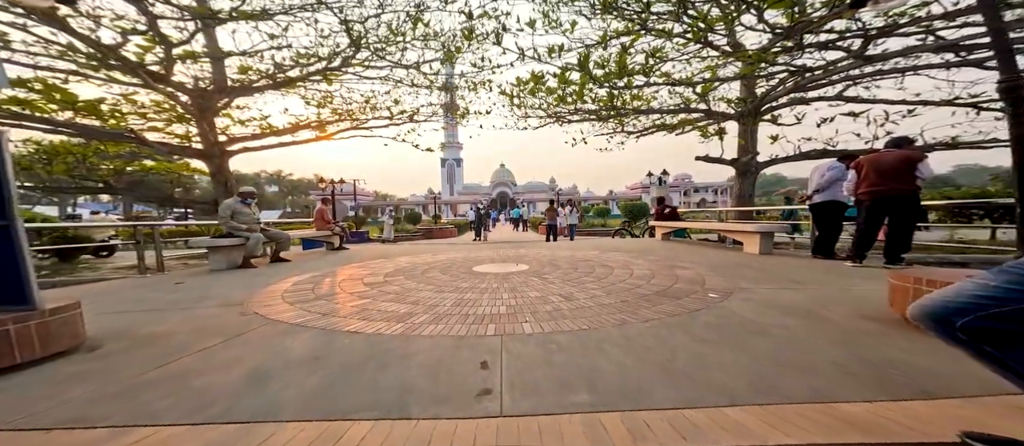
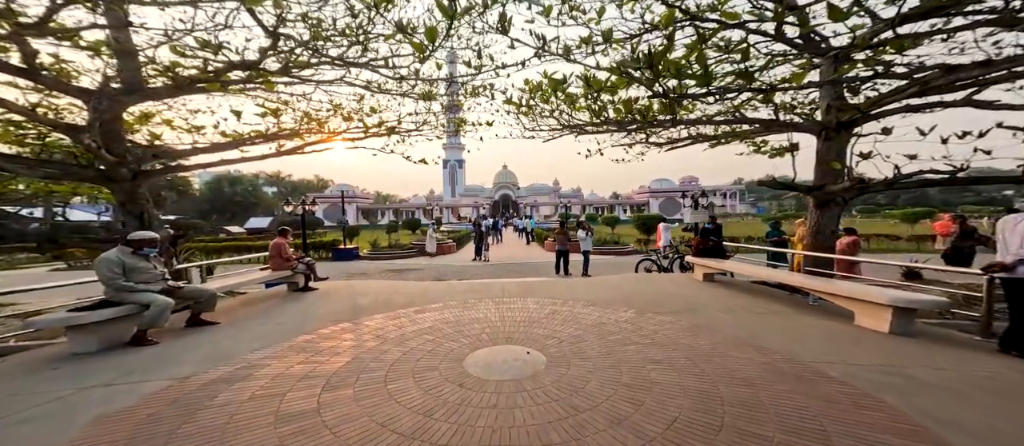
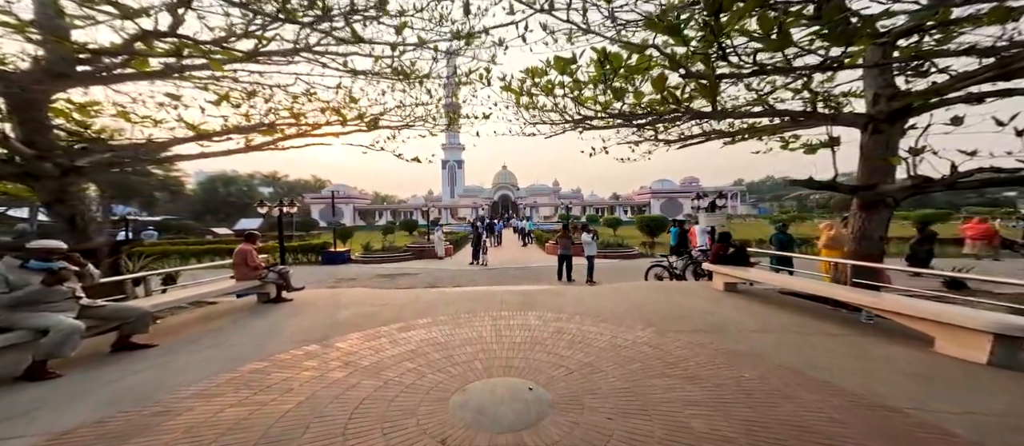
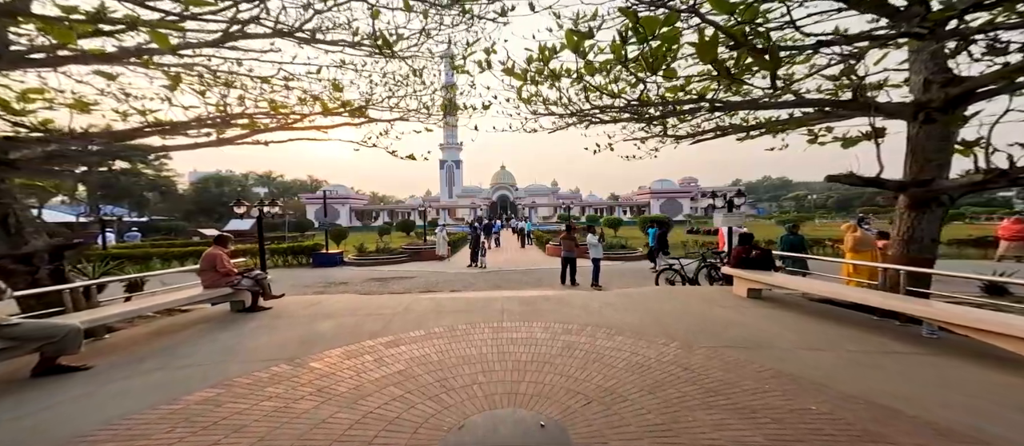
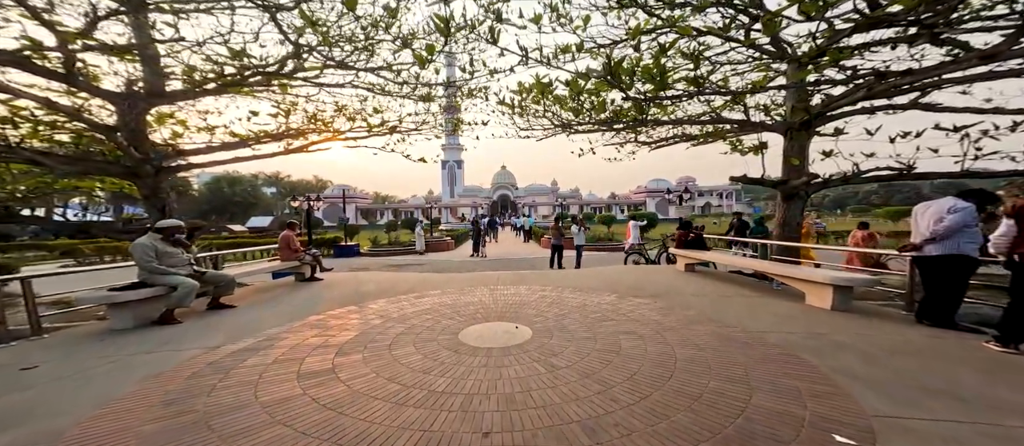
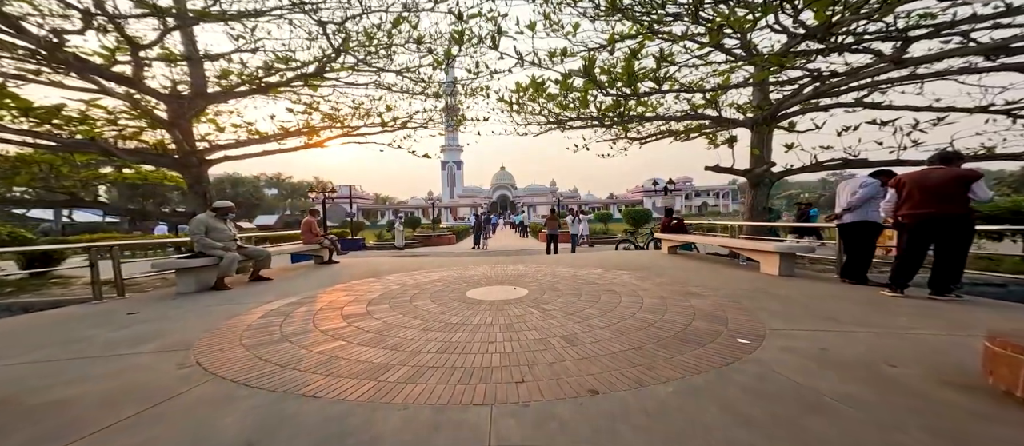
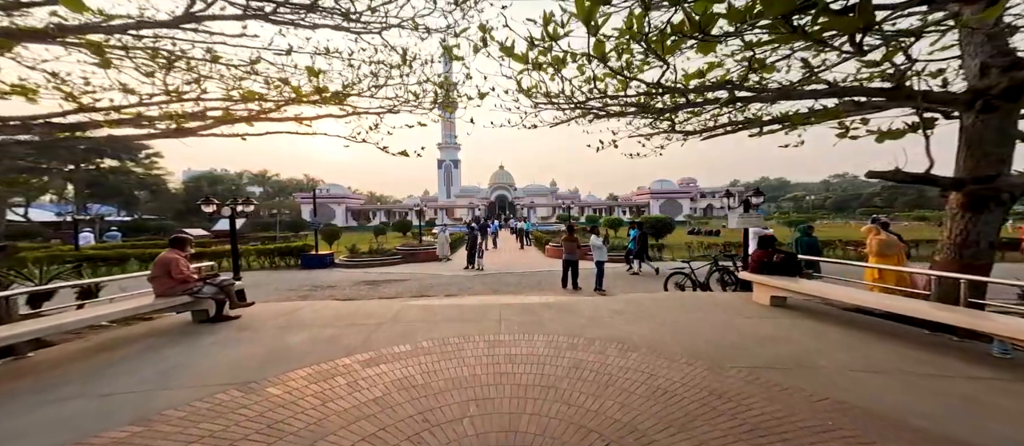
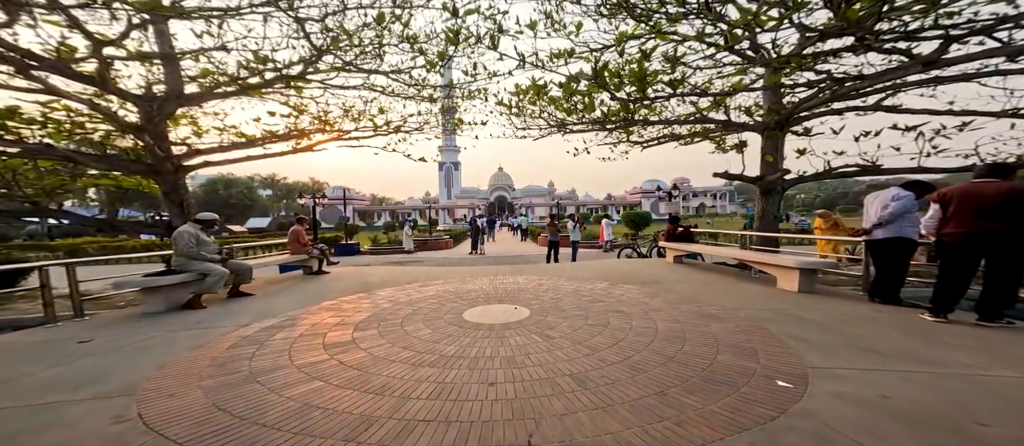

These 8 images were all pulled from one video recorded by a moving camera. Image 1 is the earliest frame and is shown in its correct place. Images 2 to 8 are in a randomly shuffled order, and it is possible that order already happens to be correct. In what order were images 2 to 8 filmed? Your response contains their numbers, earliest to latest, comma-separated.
6, 8, 5, 2, 3, 4, 7
